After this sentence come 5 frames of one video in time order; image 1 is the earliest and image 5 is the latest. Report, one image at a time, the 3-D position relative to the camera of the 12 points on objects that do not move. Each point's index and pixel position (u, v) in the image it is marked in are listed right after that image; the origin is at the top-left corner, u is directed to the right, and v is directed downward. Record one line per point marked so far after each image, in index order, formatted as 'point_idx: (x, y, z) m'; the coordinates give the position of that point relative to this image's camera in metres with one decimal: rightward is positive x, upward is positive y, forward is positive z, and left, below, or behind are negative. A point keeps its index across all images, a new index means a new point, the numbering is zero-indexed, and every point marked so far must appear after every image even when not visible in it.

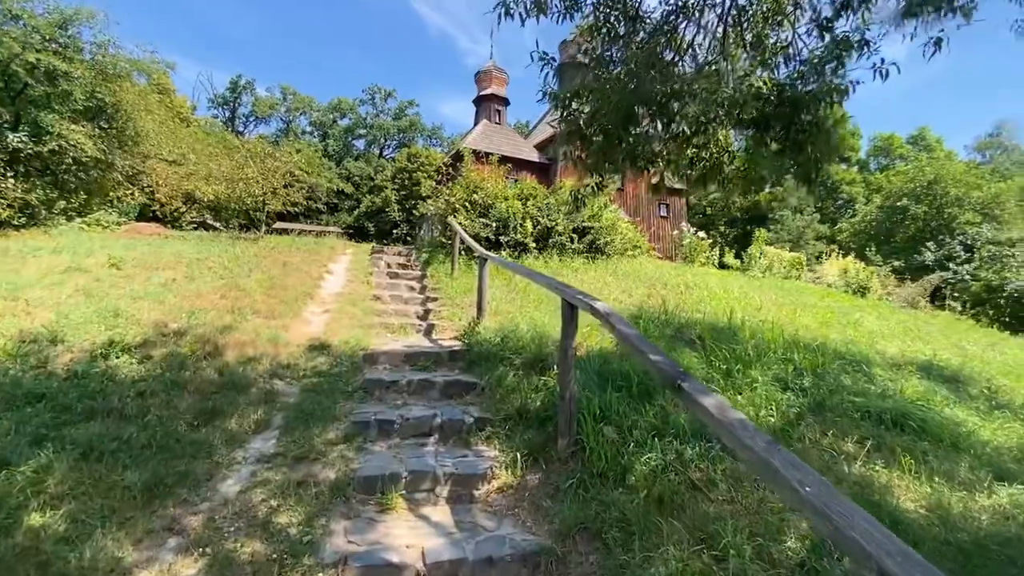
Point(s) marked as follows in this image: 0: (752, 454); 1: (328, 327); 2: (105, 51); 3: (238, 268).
0: (+0.6, -0.4, +1.3) m
1: (-2.1, -0.4, +5.4) m
2: (-9.7, +5.7, +11.4) m
3: (-4.0, +0.3, +7.0) m
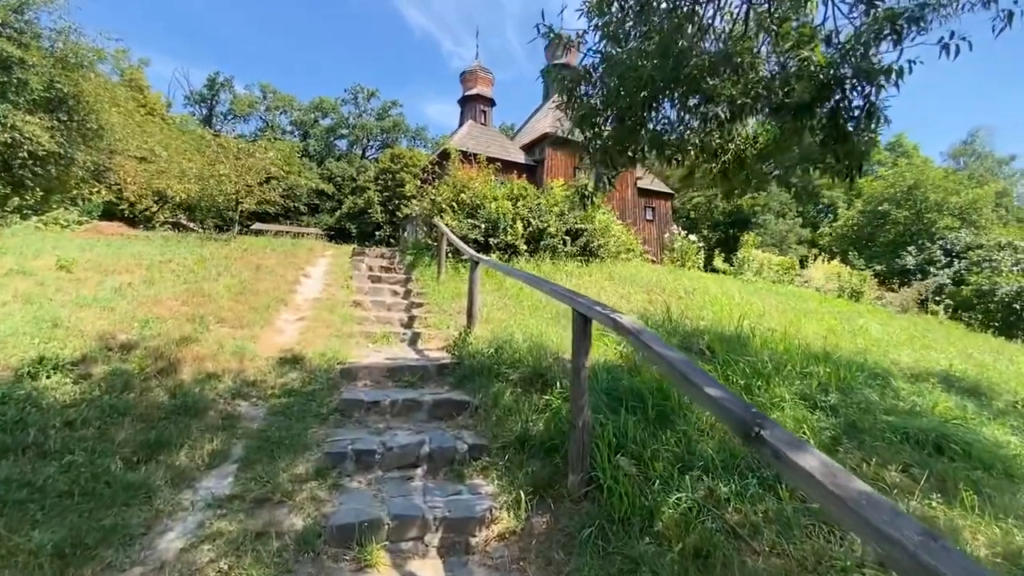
0: (+0.7, -0.5, +0.9) m
1: (-2.2, -0.5, +4.9) m
2: (-10.0, +5.6, +10.7) m
3: (-4.1, +0.2, +6.4) m
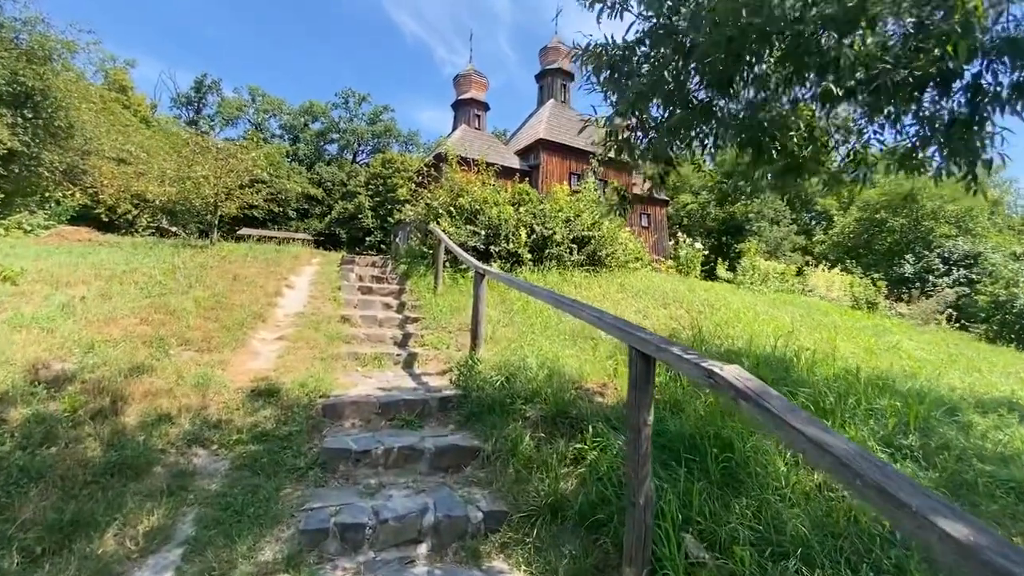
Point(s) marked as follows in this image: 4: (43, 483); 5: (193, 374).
0: (+0.9, -0.6, +0.3) m
1: (-2.1, -0.6, +4.2) m
2: (-10.0, +5.4, +9.9) m
3: (-4.1, +0.1, +5.7) m
4: (-2.2, -0.9, +2.2) m
5: (-2.4, -0.6, +3.5) m
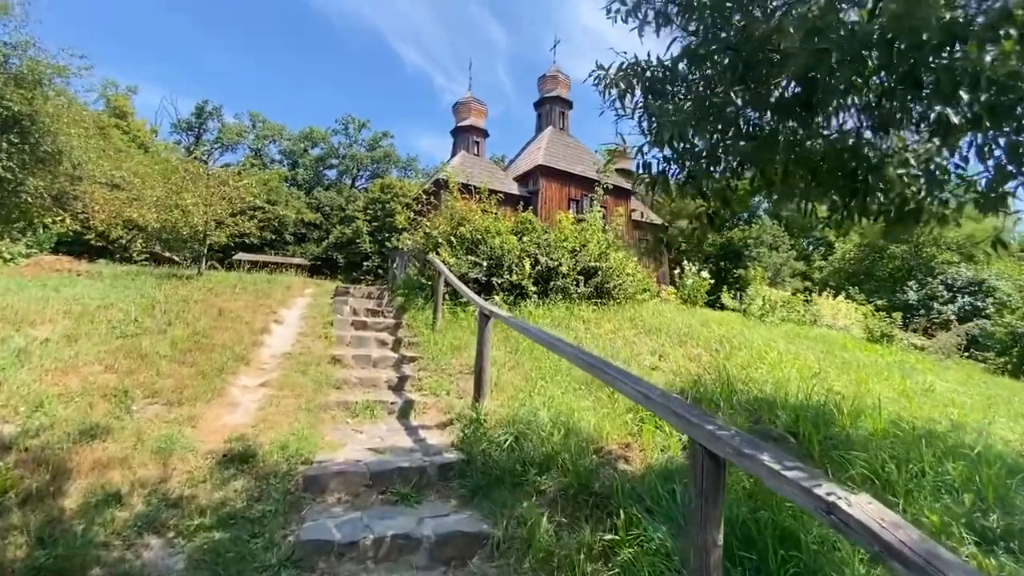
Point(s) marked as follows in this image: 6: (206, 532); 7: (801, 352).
0: (+1.0, -0.7, -0.2) m
1: (-2.0, -1.0, +3.8) m
2: (-9.9, +4.8, +9.7) m
3: (-4.0, -0.4, +5.3) m
4: (-2.1, -1.2, +1.8) m
5: (-2.3, -1.0, +3.1) m
6: (-1.5, -1.2, +2.4) m
7: (+4.0, -0.9, +6.6) m
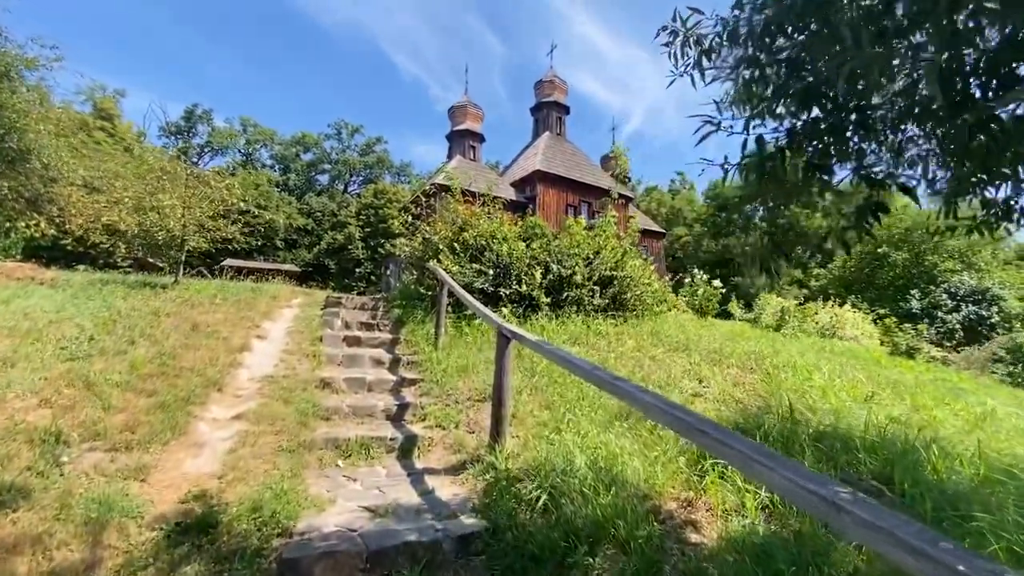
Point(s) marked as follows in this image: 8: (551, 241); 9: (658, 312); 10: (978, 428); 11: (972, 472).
0: (+1.2, -0.8, -0.8) m
1: (-1.8, -1.1, +3.1) m
2: (-9.8, +4.6, +9.0) m
3: (-3.9, -0.5, +4.6) m
4: (-1.9, -1.2, +1.1) m
5: (-2.1, -1.0, +2.4) m
6: (-1.3, -1.3, +1.7) m
7: (+4.1, -1.0, +6.0) m
8: (+0.6, +0.7, +7.2) m
9: (+2.2, -0.4, +7.4) m
10: (+4.2, -1.3, +4.3) m
11: (+3.0, -1.2, +3.2) m
